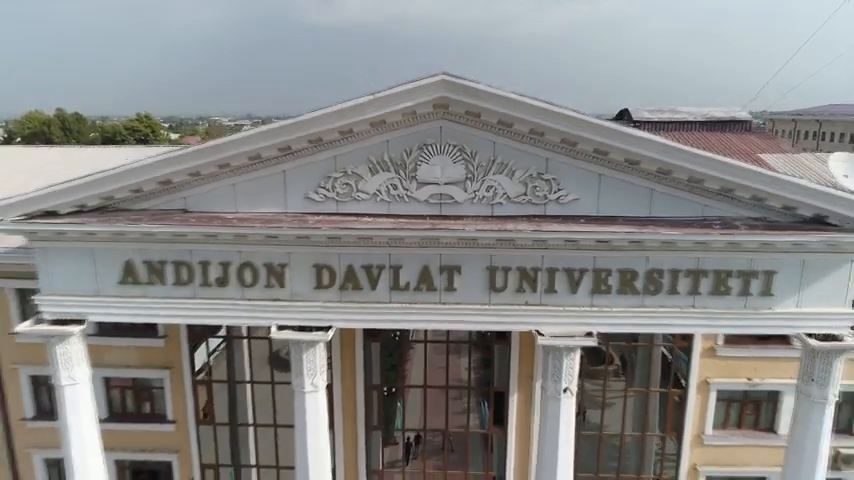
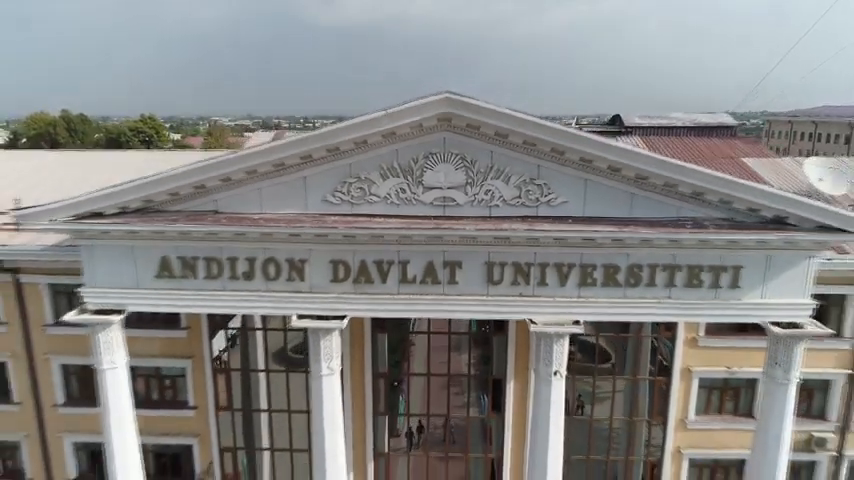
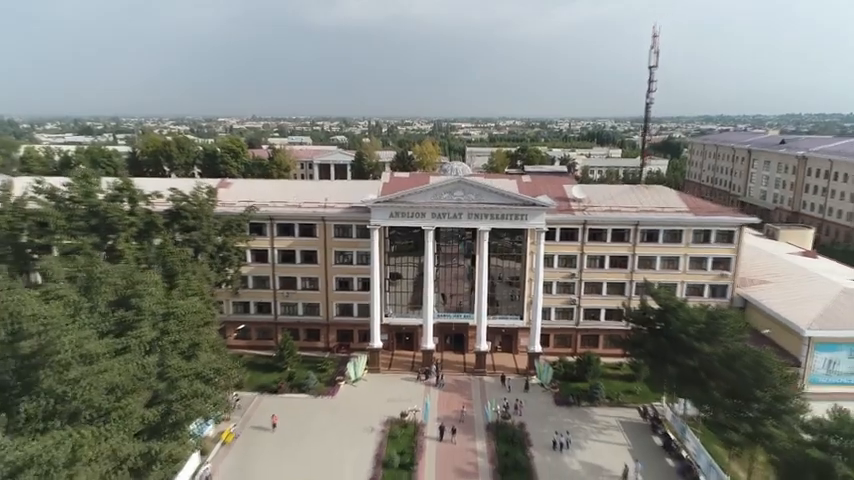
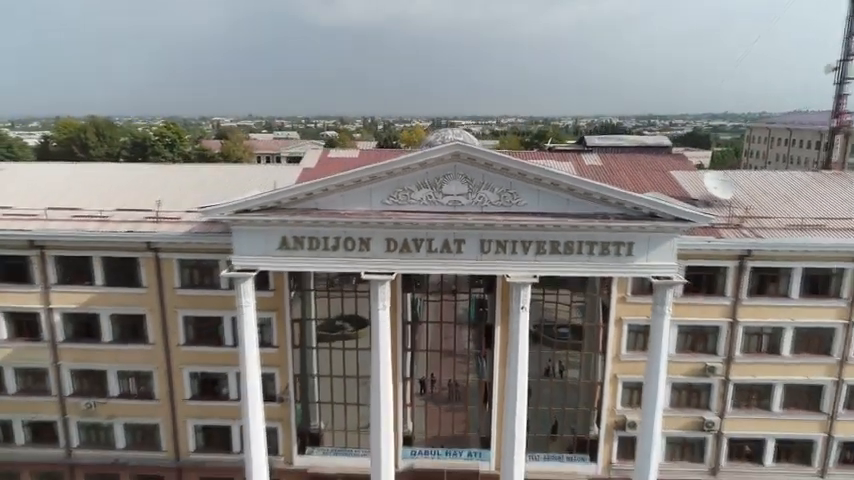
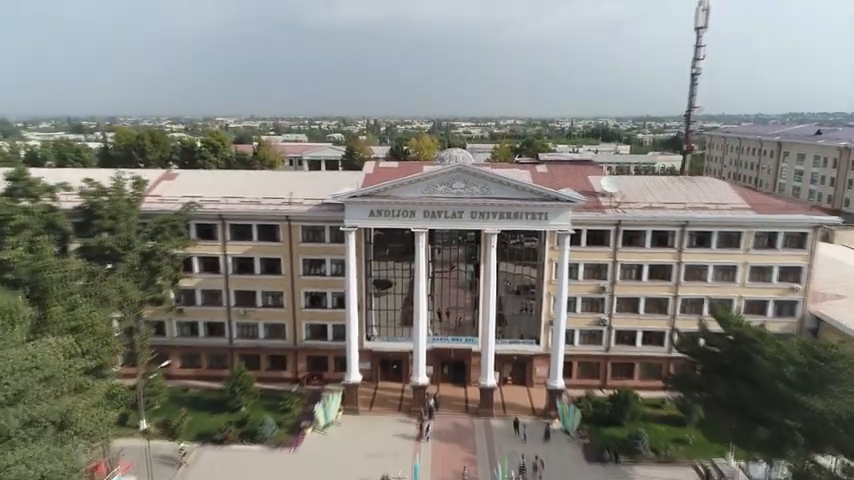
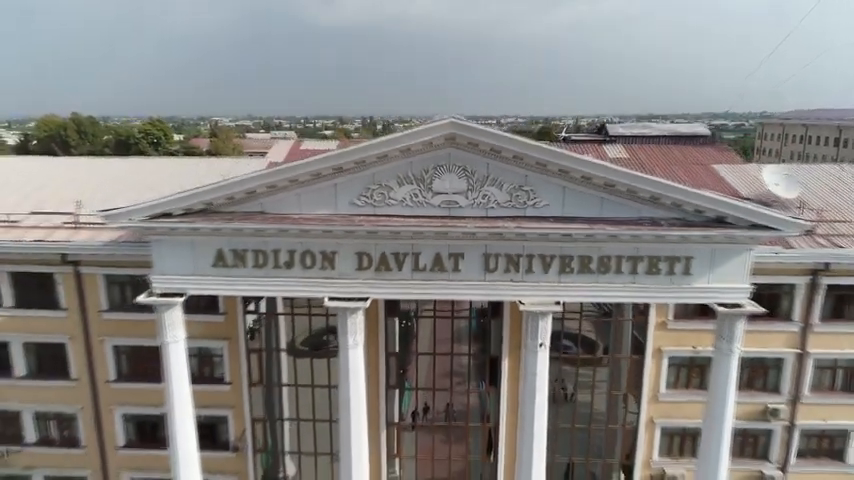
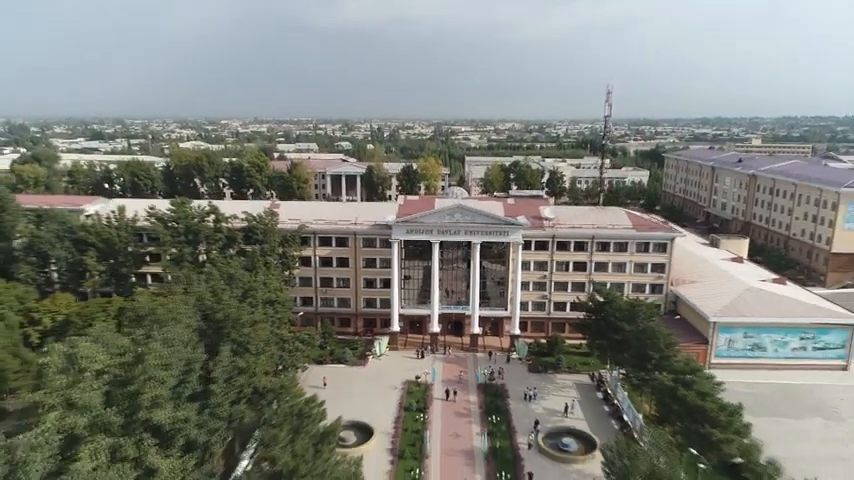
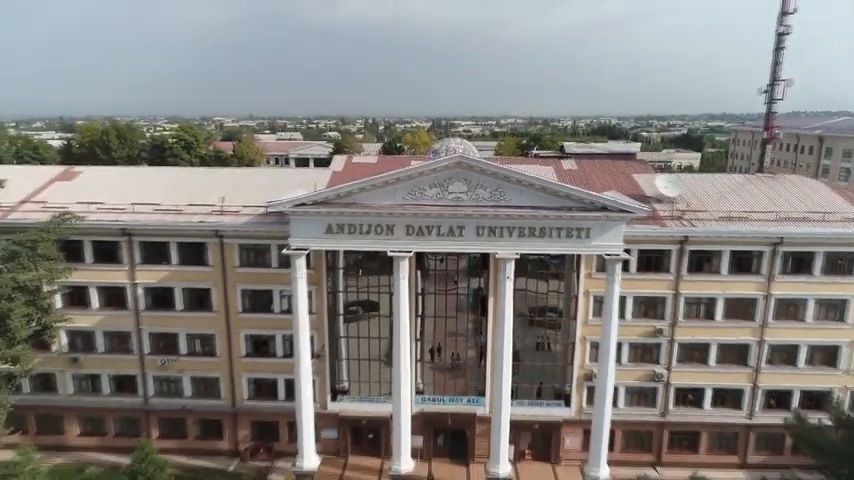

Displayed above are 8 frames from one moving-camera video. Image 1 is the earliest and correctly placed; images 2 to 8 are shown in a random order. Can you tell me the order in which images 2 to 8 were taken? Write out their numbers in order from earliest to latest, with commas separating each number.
2, 6, 4, 8, 5, 3, 7
